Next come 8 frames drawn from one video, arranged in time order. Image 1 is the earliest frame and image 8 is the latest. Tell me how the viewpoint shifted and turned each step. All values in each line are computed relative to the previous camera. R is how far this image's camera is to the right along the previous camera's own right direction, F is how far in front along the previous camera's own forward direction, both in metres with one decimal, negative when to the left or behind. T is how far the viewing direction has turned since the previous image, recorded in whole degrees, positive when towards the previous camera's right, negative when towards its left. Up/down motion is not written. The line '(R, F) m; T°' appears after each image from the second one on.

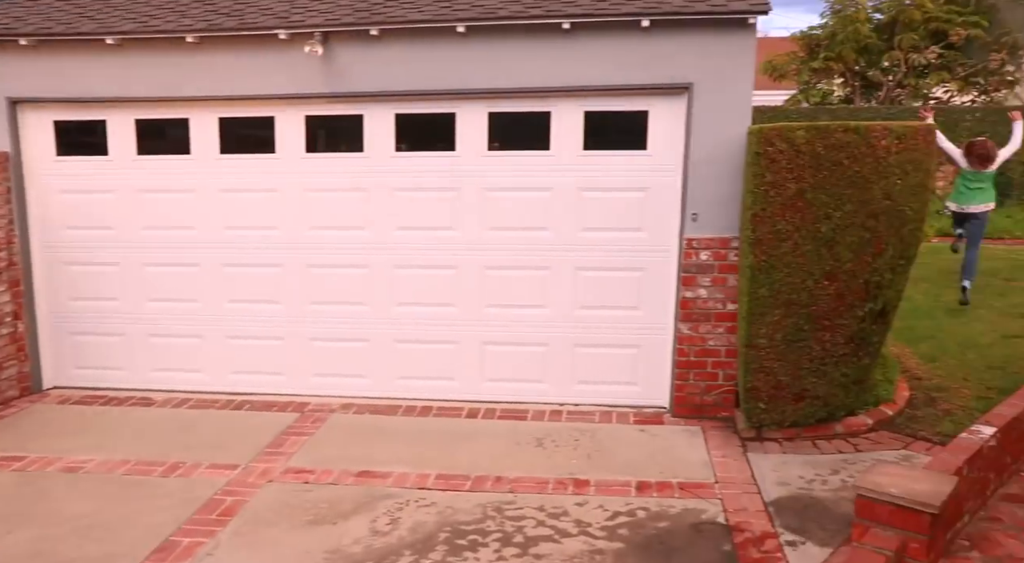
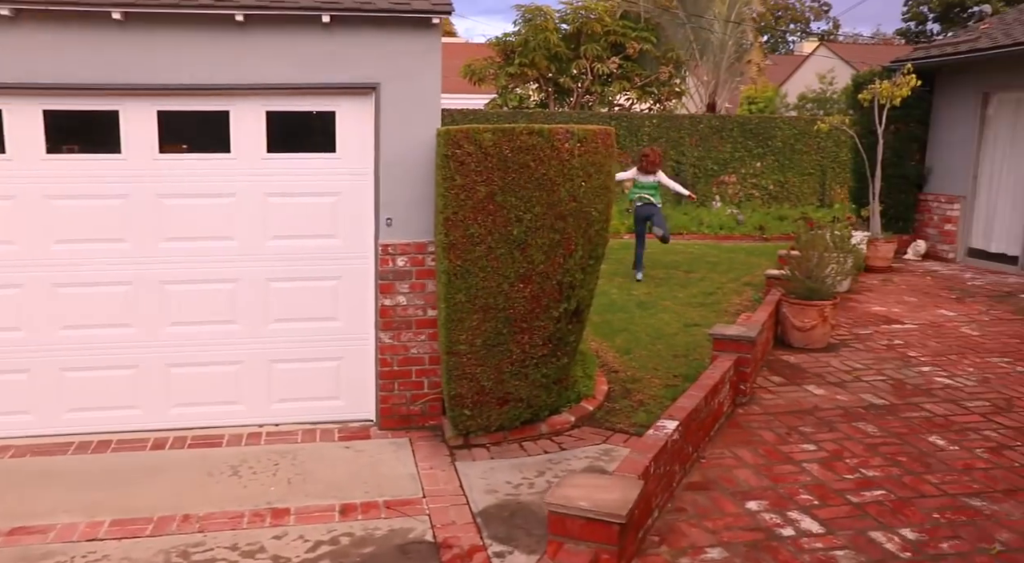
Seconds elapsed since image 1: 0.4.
(+0.2, +0.3) m; +18°
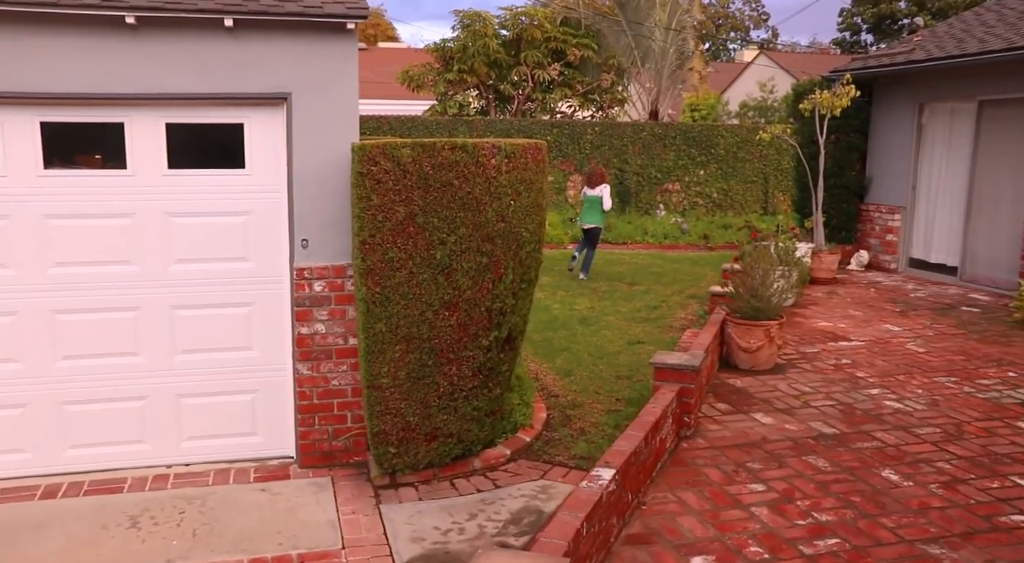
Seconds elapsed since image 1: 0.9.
(+0.1, +0.4) m; +3°
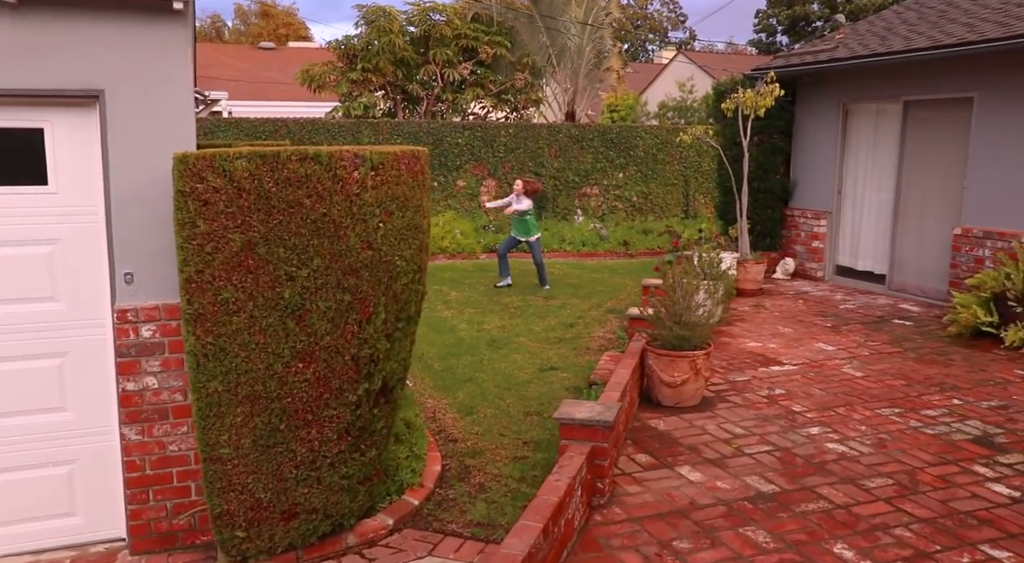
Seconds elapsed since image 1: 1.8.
(+0.2, +0.9) m; +5°
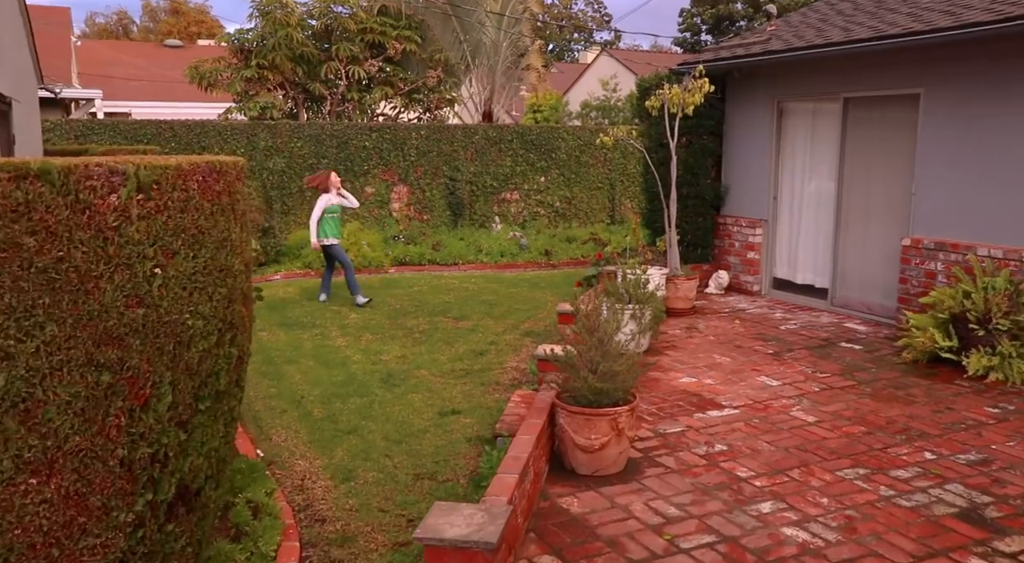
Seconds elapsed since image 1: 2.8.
(+0.3, +1.1) m; +5°
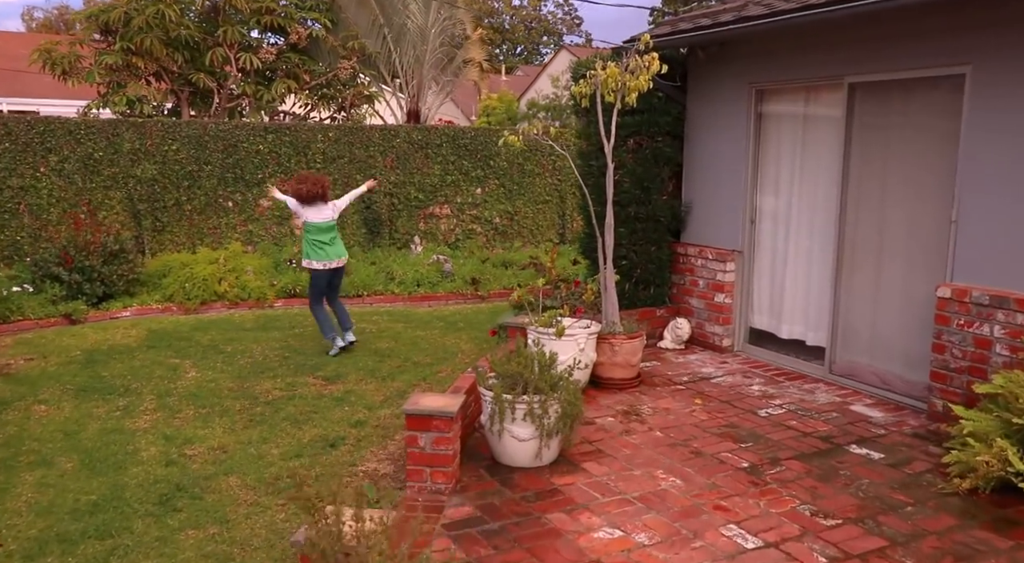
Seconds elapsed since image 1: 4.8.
(+0.7, +2.4) m; +1°
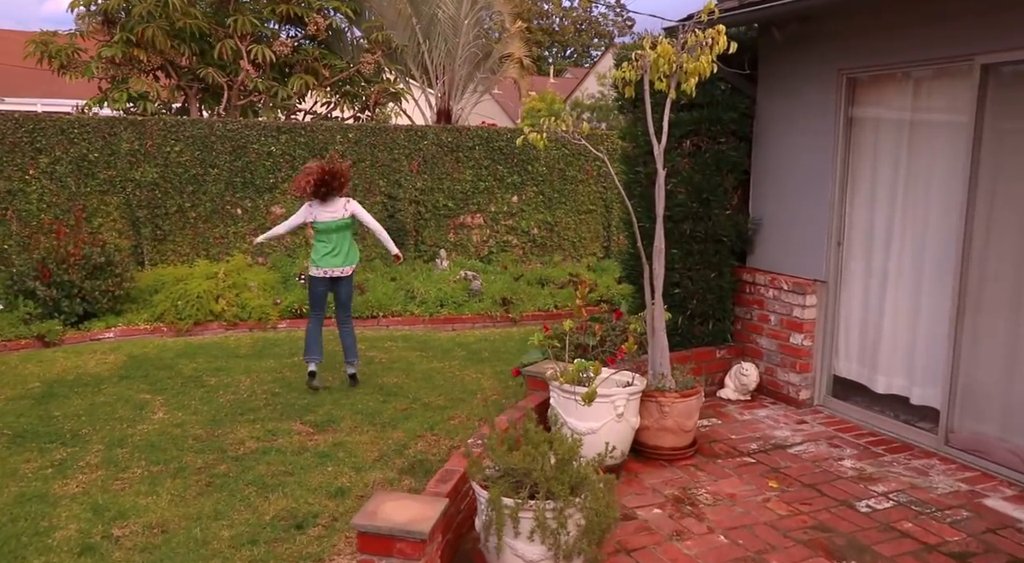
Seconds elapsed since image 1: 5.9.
(+0.1, +1.3) m; -3°
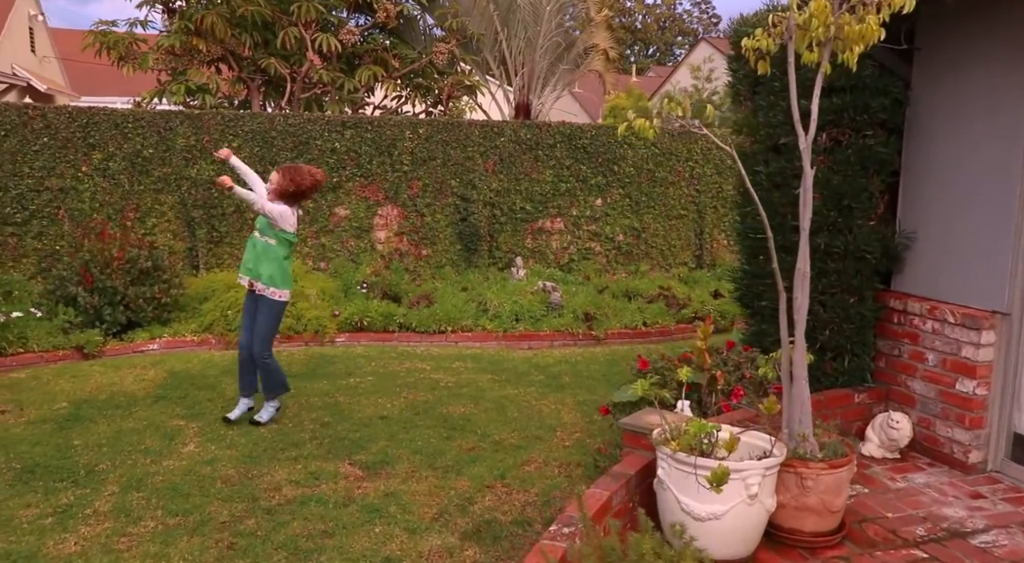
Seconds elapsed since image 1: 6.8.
(-0.1, +1.0) m; -5°
